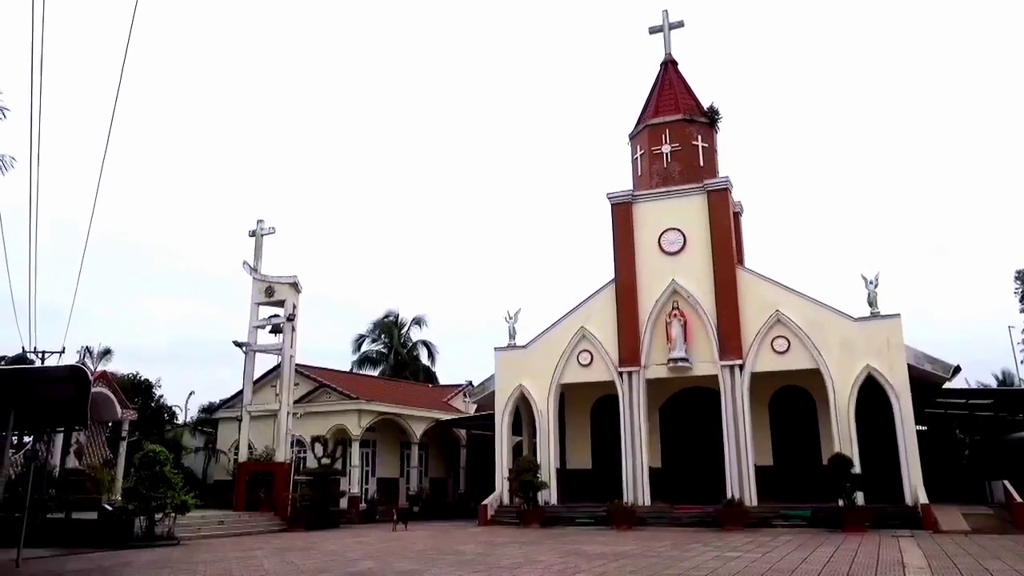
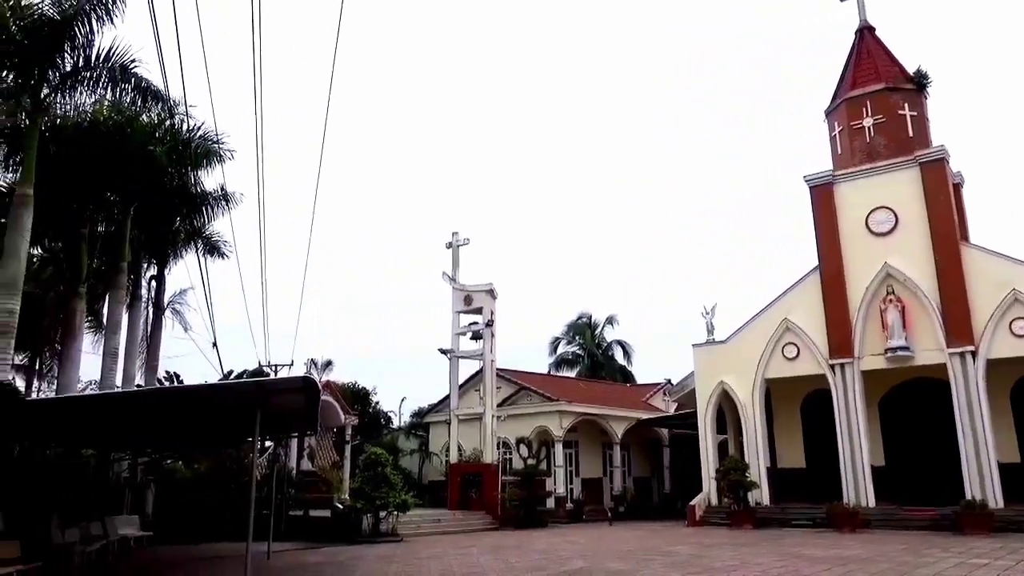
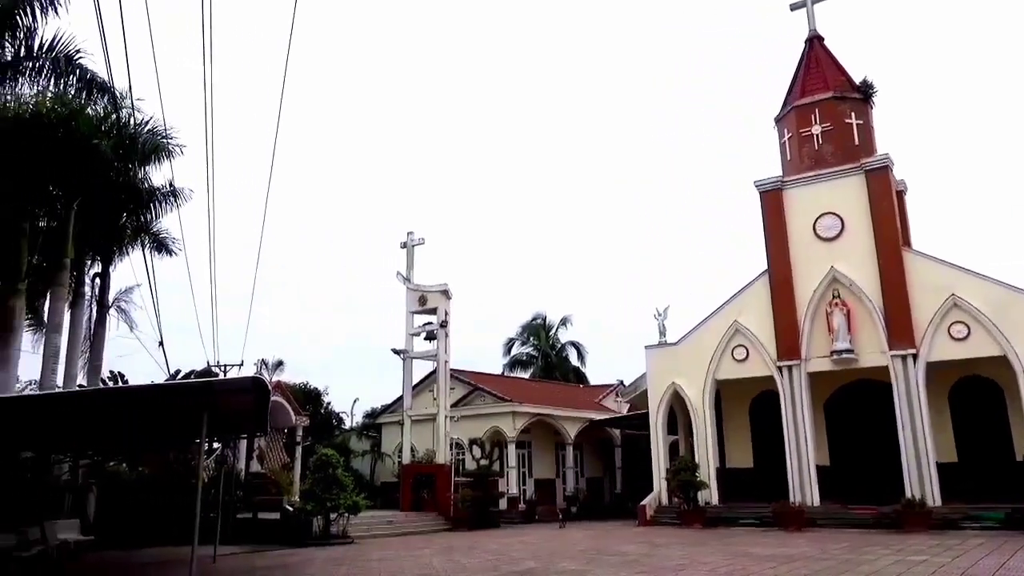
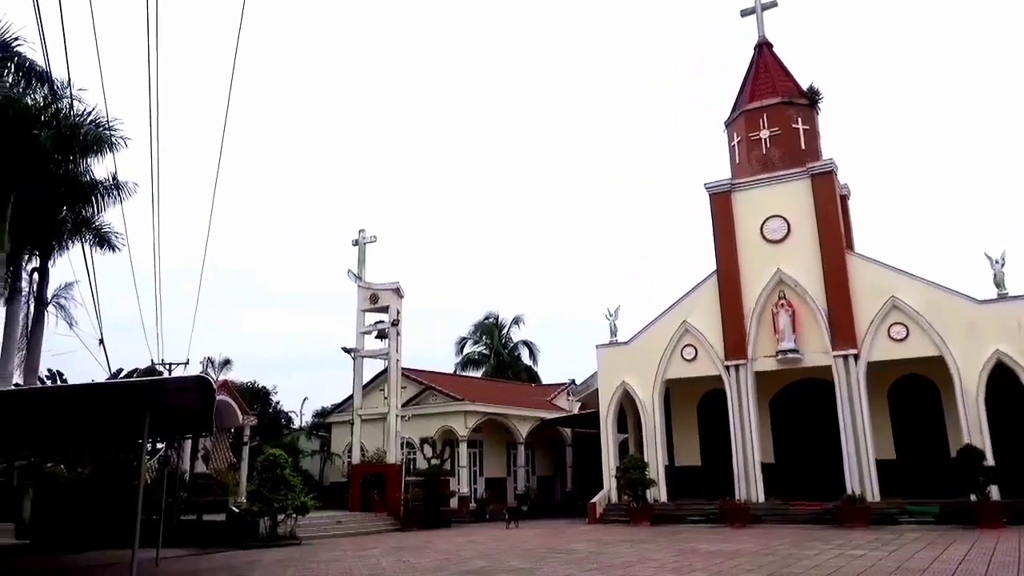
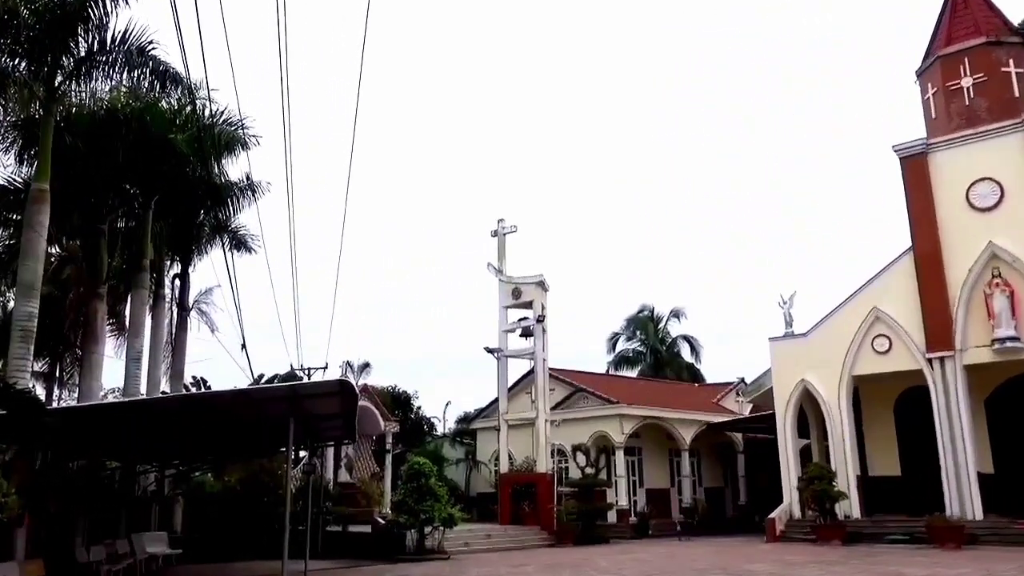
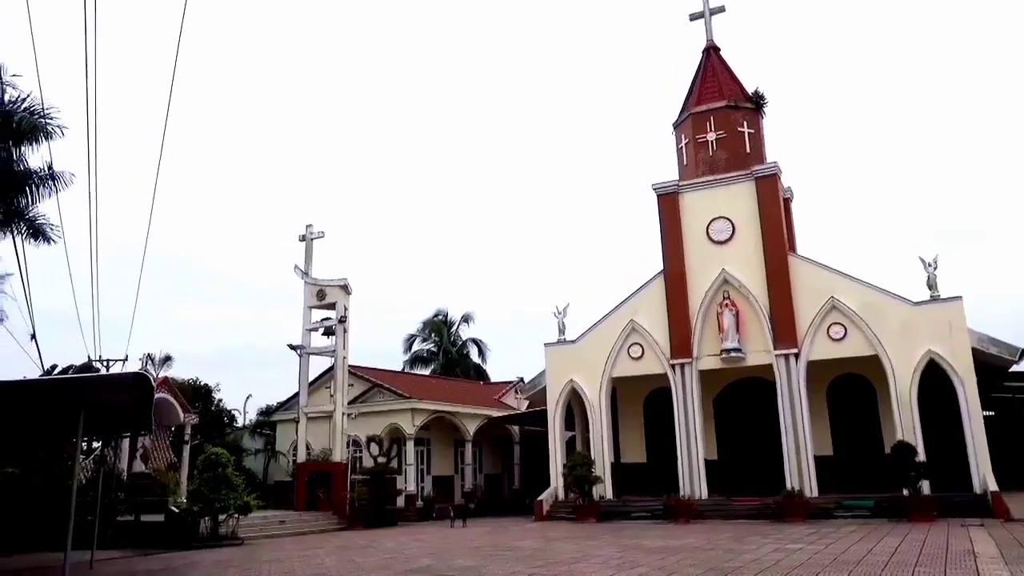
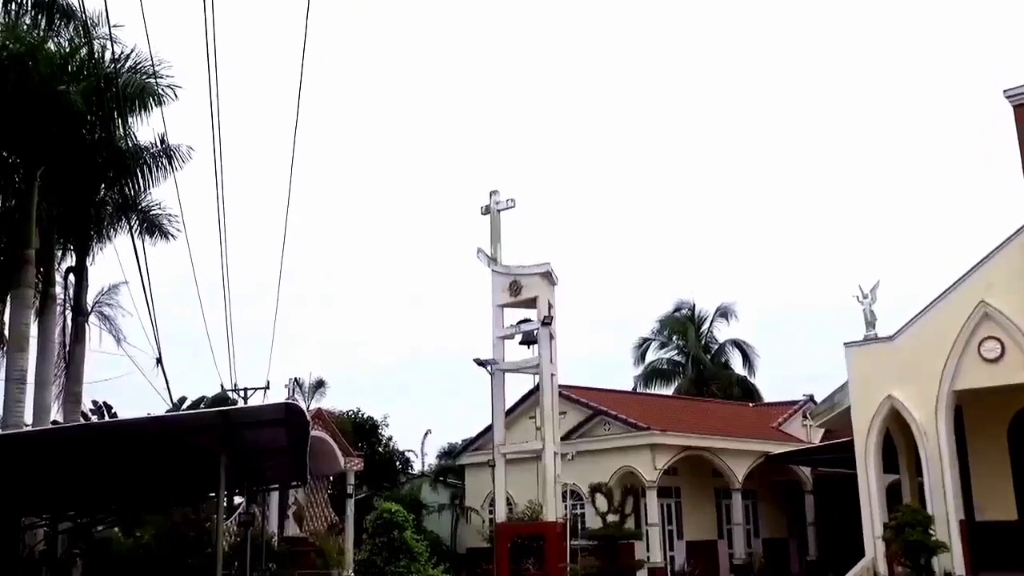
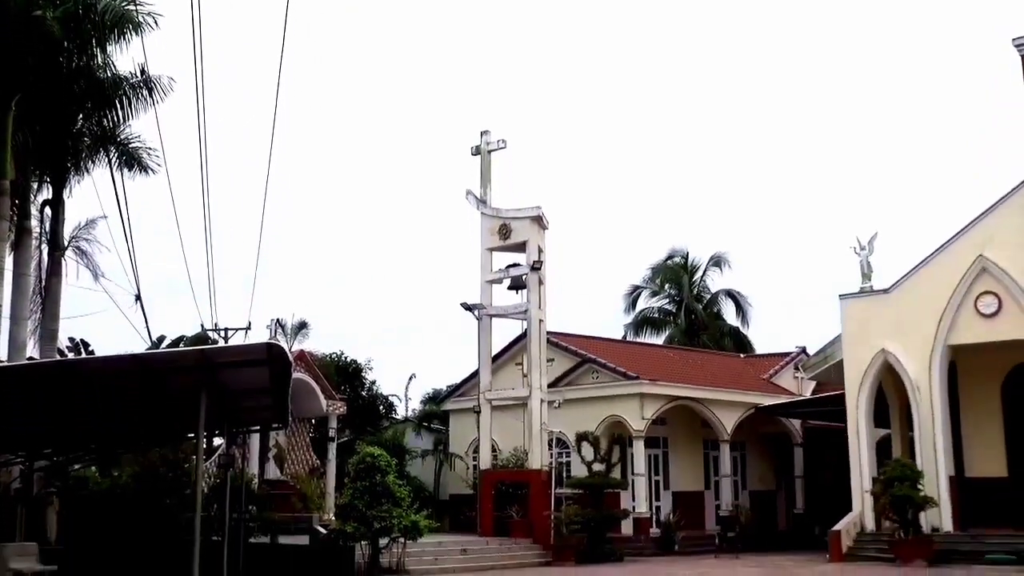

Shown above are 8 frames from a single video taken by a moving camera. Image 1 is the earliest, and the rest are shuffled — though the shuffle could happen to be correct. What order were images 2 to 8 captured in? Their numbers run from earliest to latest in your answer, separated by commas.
6, 4, 3, 2, 5, 7, 8
